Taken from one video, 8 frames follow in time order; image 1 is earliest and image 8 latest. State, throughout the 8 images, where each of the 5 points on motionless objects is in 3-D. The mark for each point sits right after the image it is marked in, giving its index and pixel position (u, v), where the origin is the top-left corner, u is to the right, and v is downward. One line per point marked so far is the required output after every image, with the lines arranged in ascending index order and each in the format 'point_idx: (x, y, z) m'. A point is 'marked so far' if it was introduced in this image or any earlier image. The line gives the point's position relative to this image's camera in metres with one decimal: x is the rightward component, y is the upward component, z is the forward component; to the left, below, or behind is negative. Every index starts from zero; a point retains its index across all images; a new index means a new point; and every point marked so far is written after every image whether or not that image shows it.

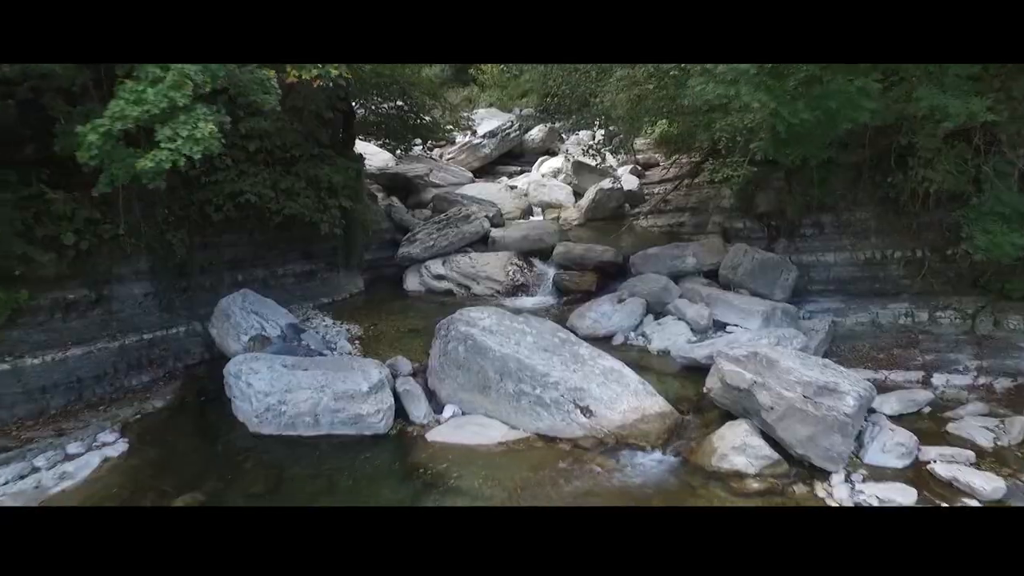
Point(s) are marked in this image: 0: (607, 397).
0: (+1.3, -1.4, +7.8) m
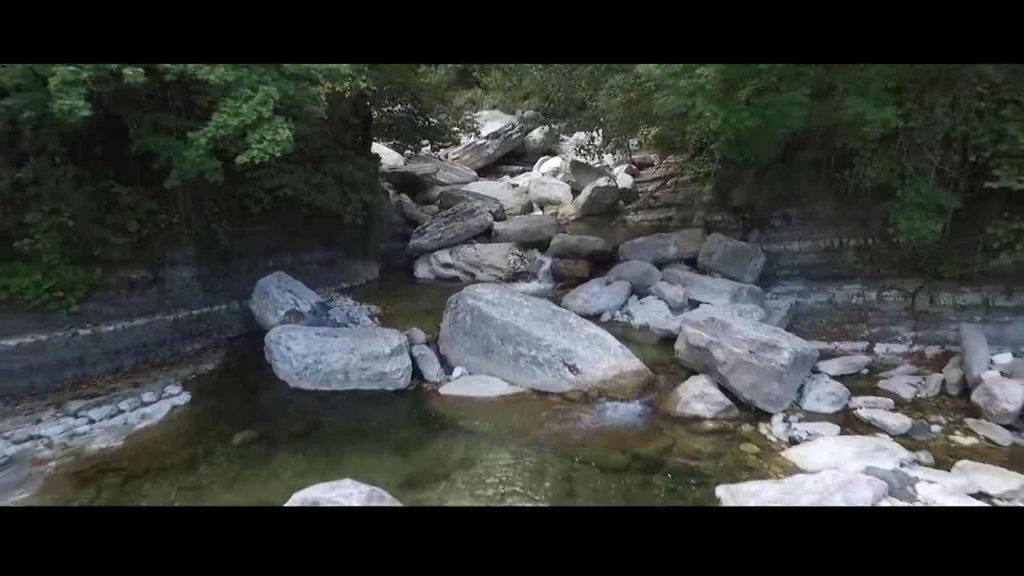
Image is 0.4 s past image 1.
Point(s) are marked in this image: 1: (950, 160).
0: (+1.3, -1.1, +9.3) m
1: (+6.7, +2.0, +8.9) m
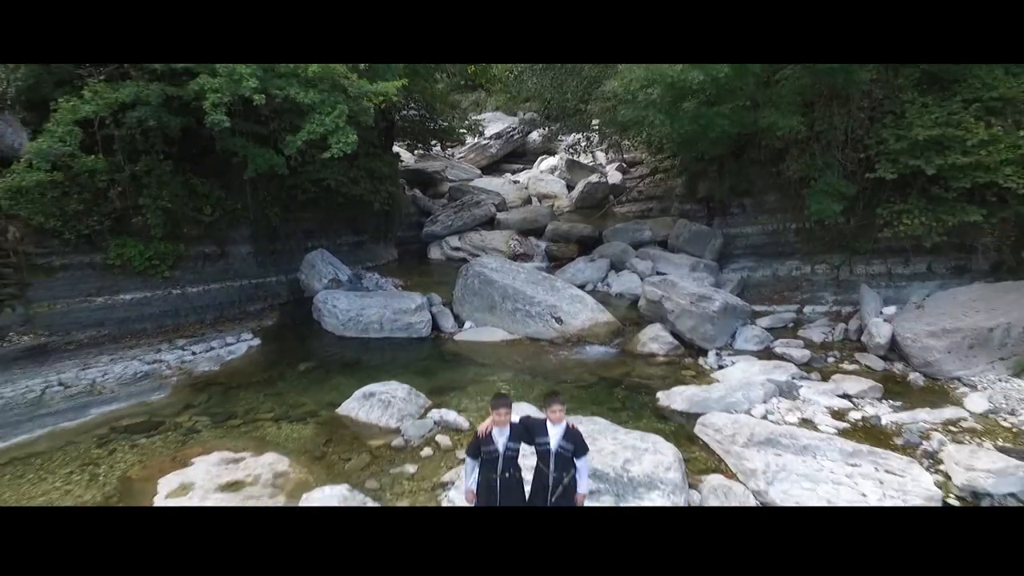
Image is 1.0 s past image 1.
0: (+1.2, -0.5, +11.8) m
1: (+6.7, +2.6, +11.4) m
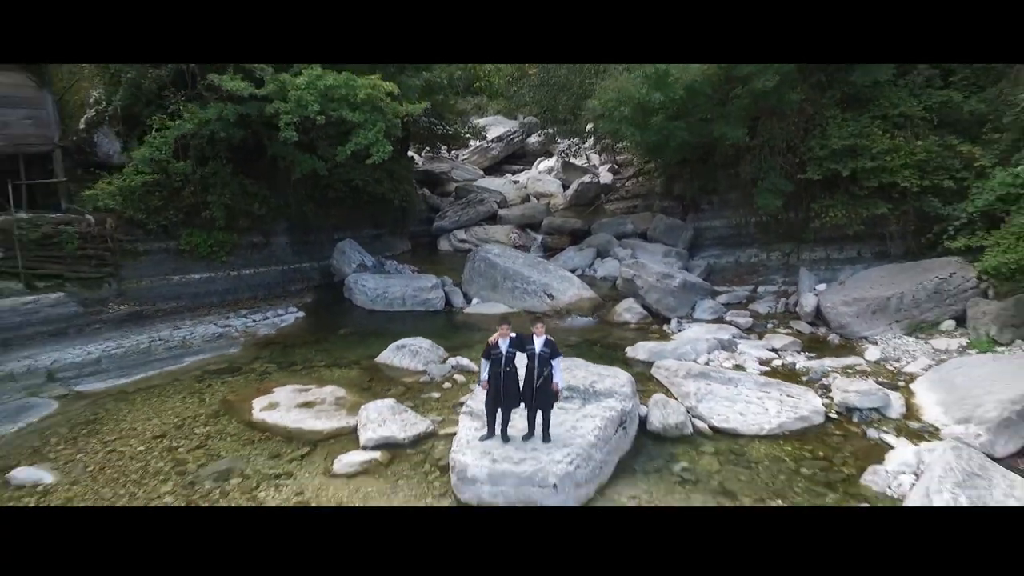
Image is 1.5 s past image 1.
0: (+1.2, 0.0, +14.3) m
1: (+6.6, +3.0, +13.9) m
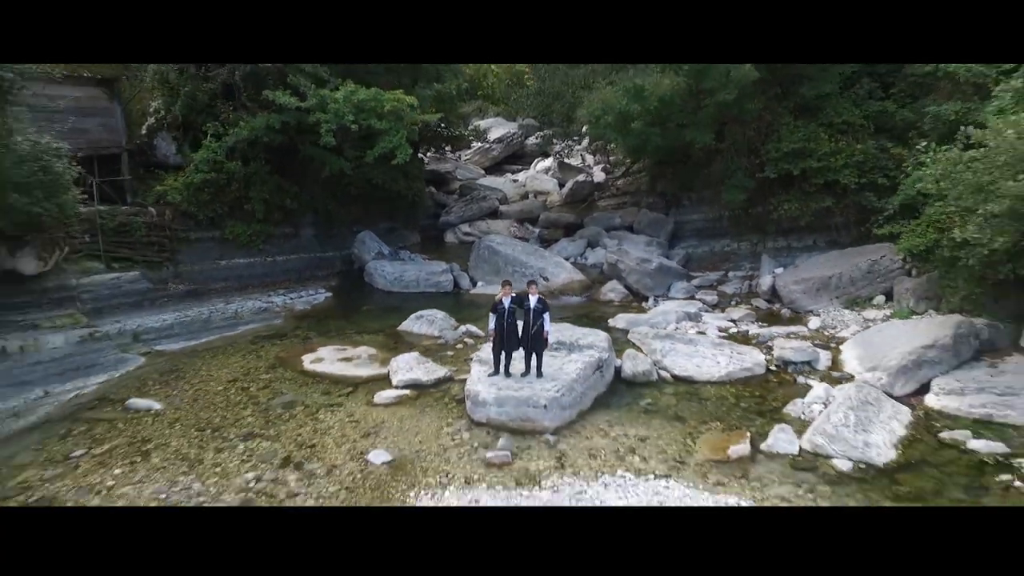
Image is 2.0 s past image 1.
0: (+1.2, +0.4, +16.5) m
1: (+6.7, +3.5, +16.1) m
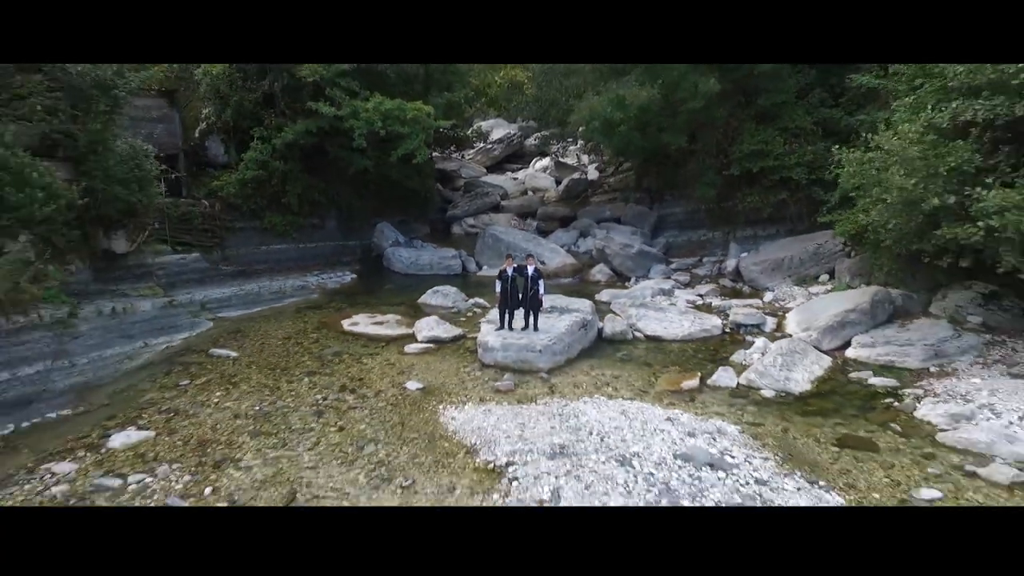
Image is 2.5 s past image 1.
0: (+1.3, +1.0, +19.0) m
1: (+6.7, +4.1, +18.6) m
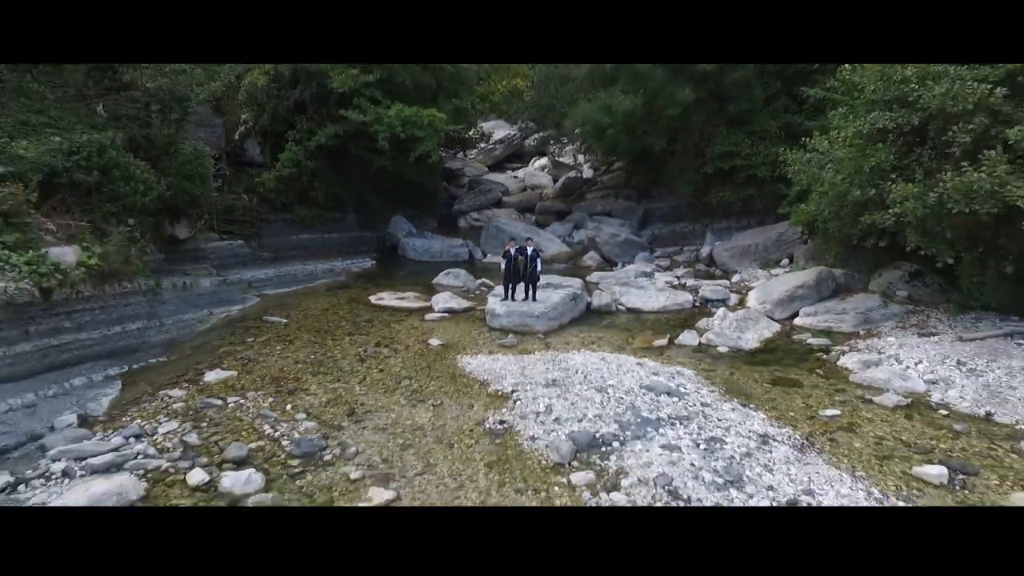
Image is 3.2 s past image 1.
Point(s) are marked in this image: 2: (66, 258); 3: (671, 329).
0: (+1.3, +1.6, +21.4) m
1: (+6.7, +4.6, +21.0) m
2: (-7.9, +0.6, +10.3) m
3: (+3.9, -1.0, +14.3) m
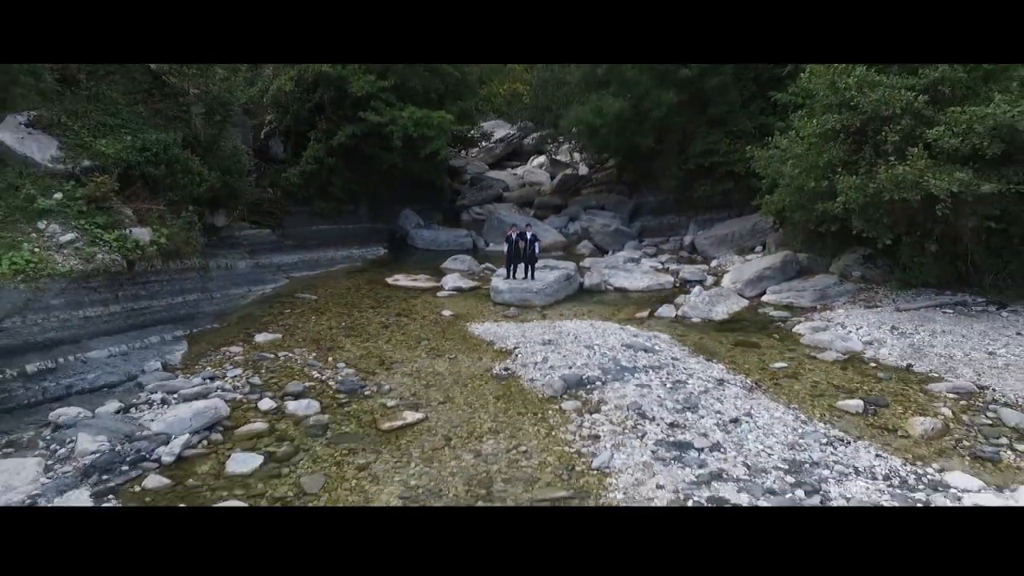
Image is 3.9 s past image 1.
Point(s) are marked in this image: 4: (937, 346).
0: (+1.3, +2.1, +23.4) m
1: (+6.8, +5.2, +23.0) m
2: (-7.9, +1.1, +12.3) m
3: (+3.9, -0.5, +16.3) m
4: (+9.0, -1.2, +12.3) m
